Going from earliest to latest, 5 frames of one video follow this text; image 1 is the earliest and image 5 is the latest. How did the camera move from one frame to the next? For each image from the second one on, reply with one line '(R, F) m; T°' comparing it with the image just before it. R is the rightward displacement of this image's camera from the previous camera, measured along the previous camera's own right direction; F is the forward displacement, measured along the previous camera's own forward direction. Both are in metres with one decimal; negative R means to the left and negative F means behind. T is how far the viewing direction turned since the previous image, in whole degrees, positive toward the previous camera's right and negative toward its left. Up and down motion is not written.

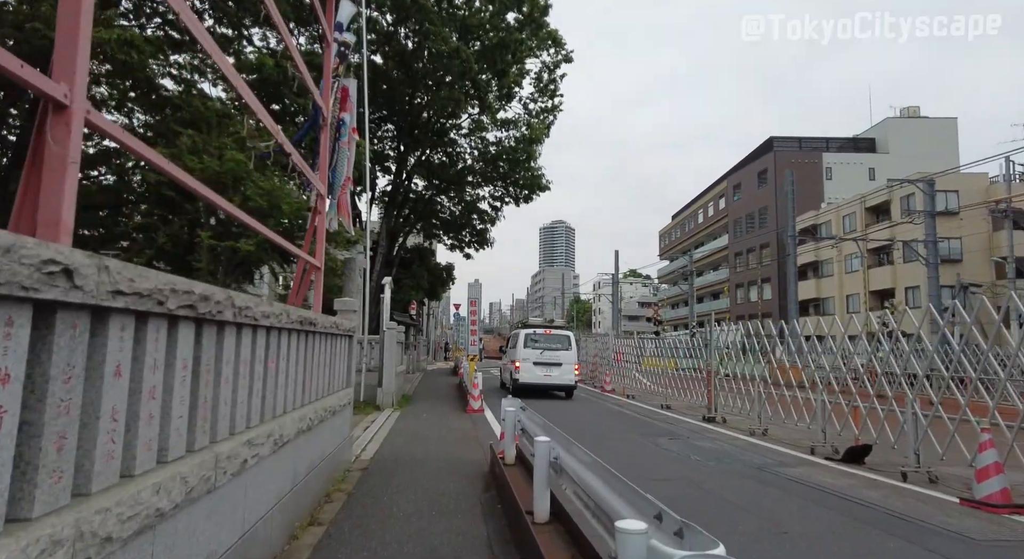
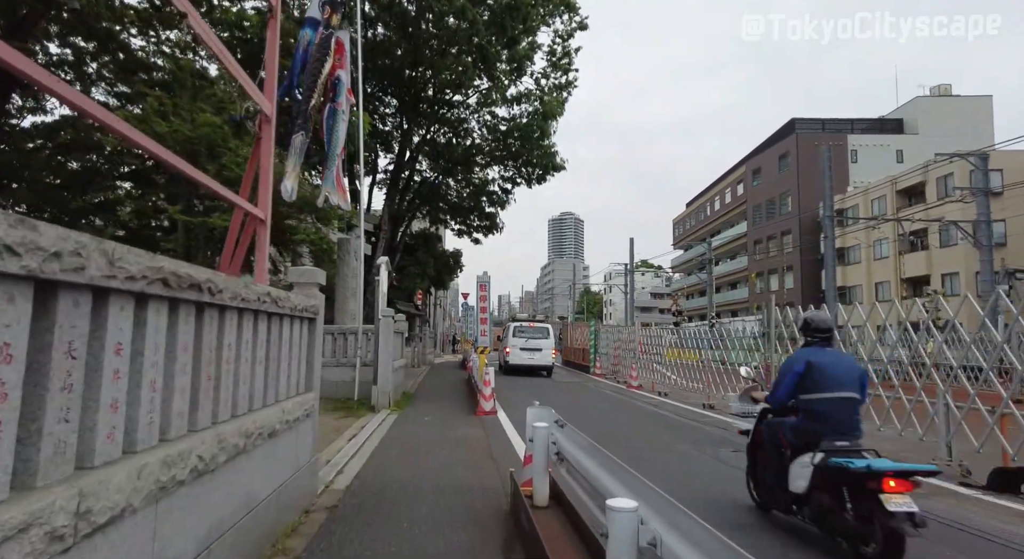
(-0.2, +1.8) m; -1°
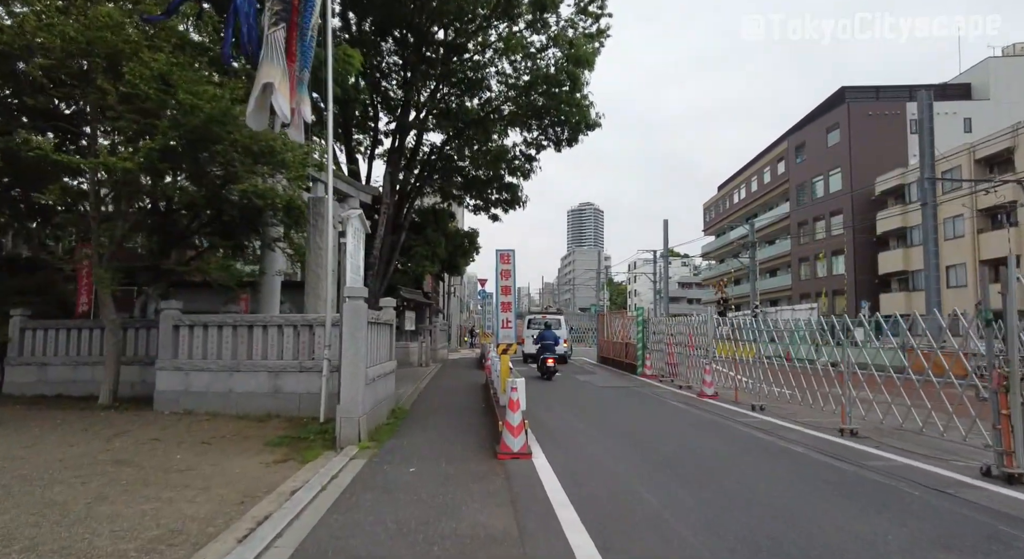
(-0.3, +3.8) m; -2°
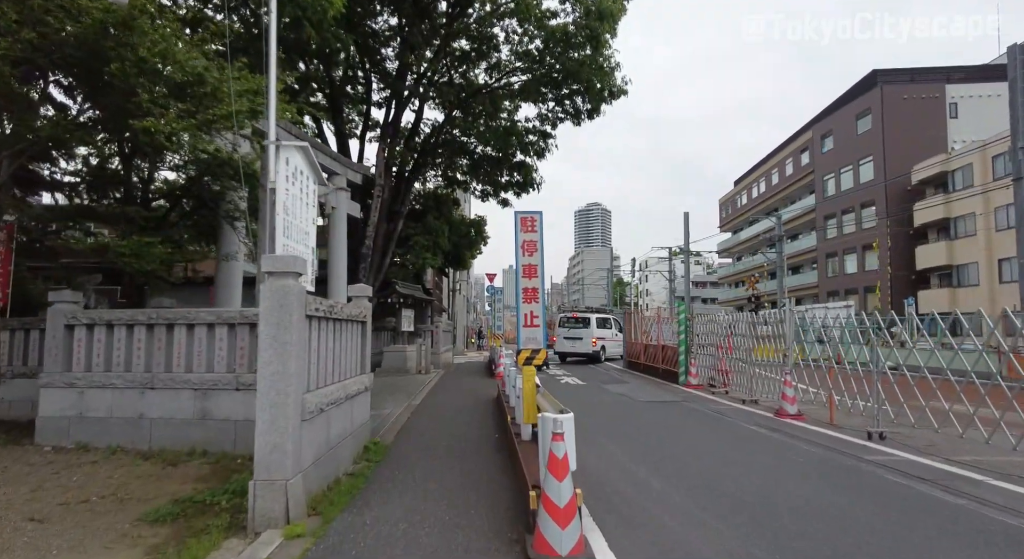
(-0.2, +2.8) m; -1°
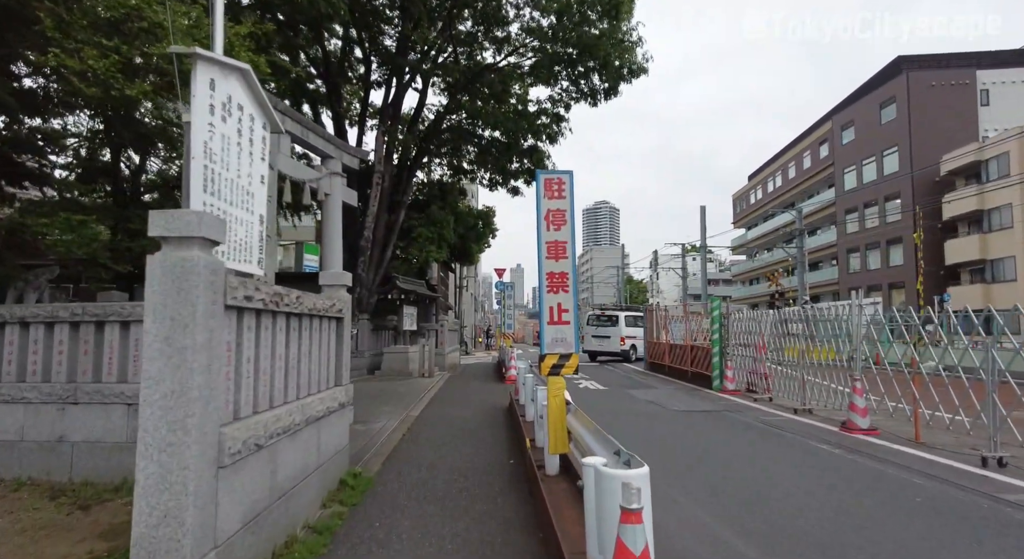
(-0.1, +1.5) m; -1°
